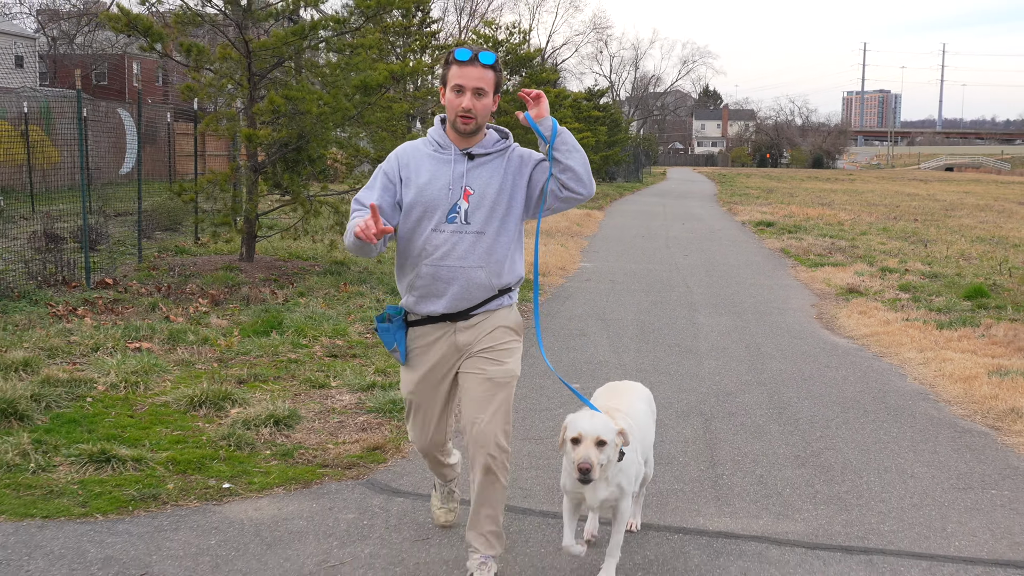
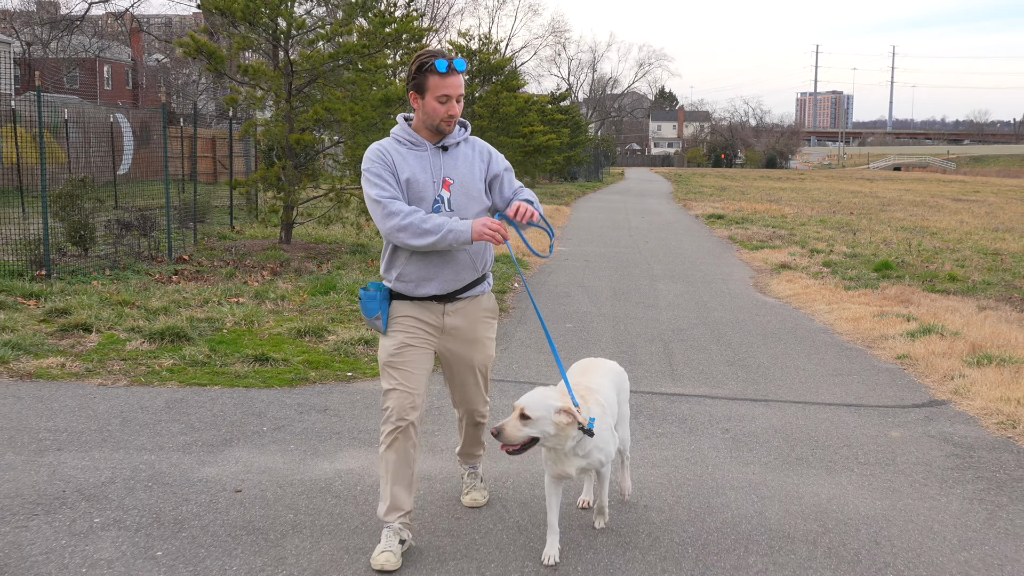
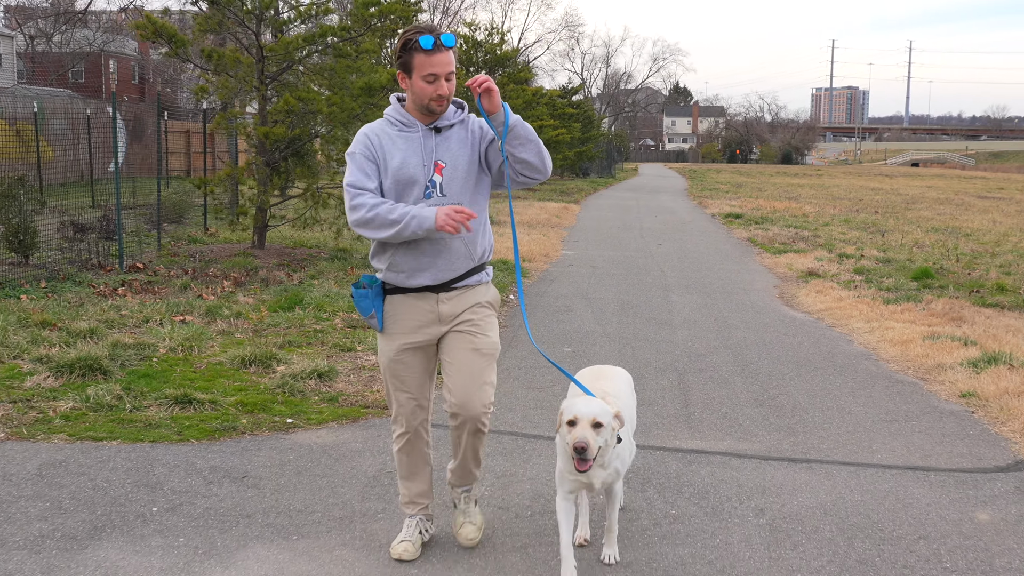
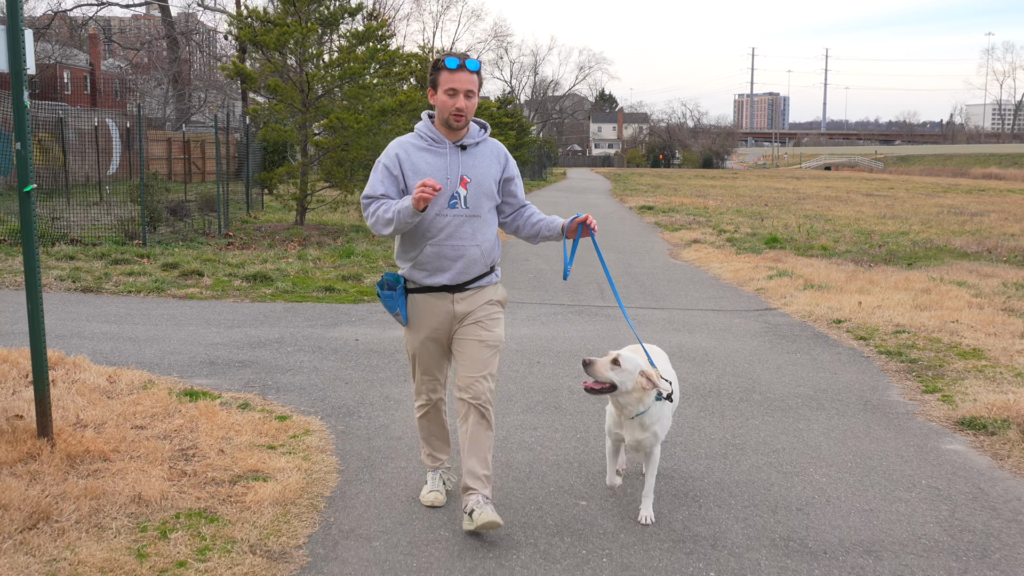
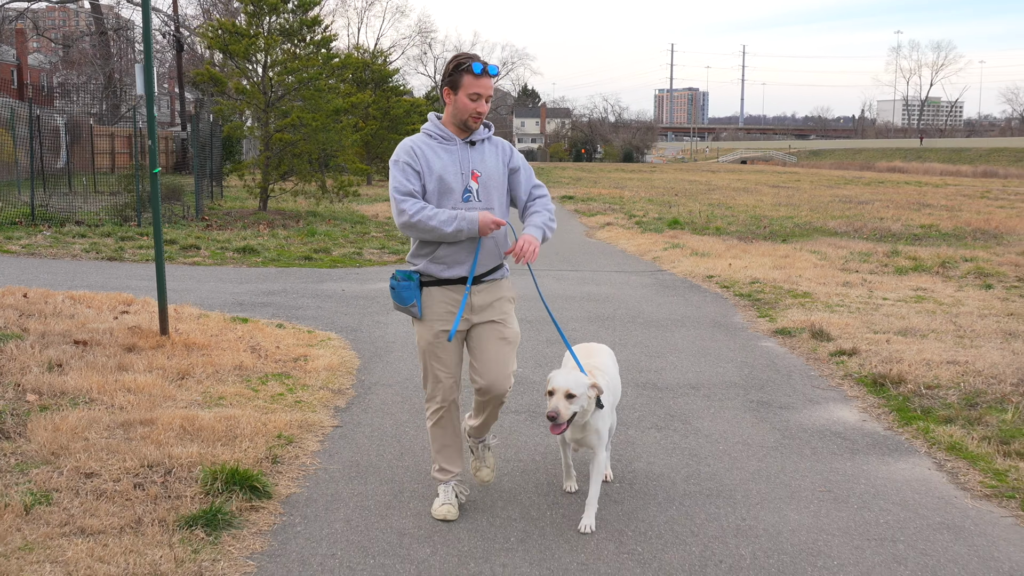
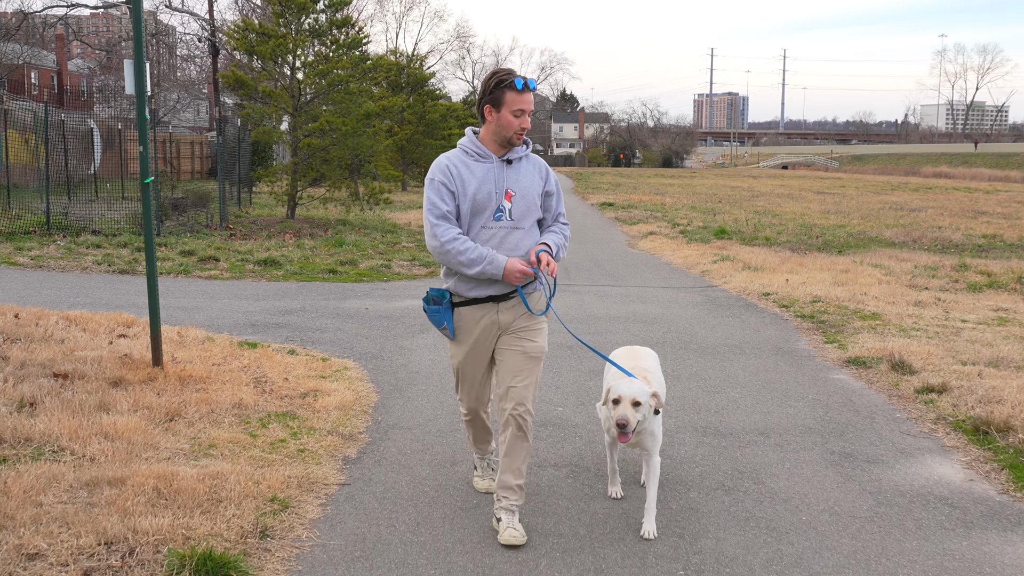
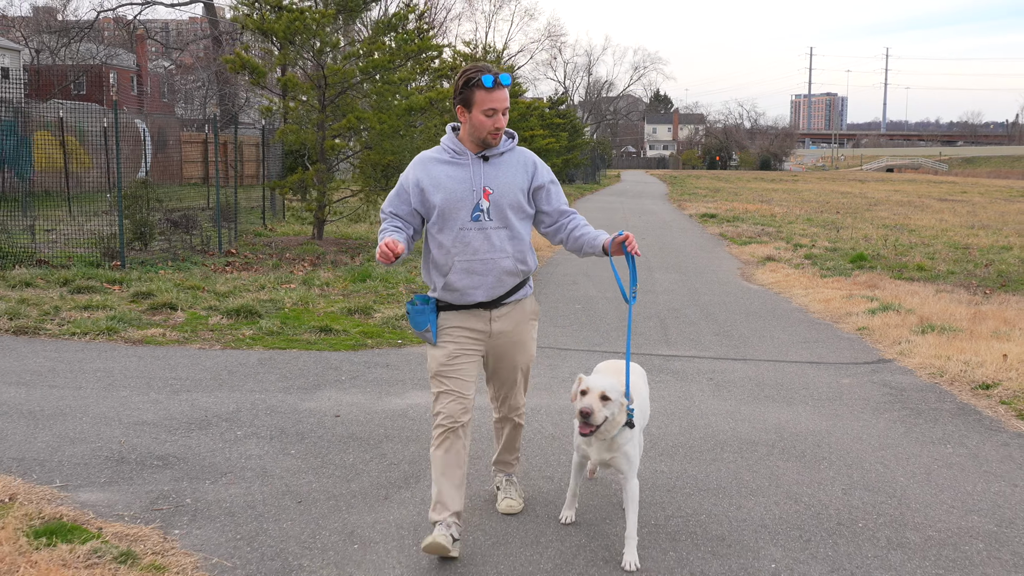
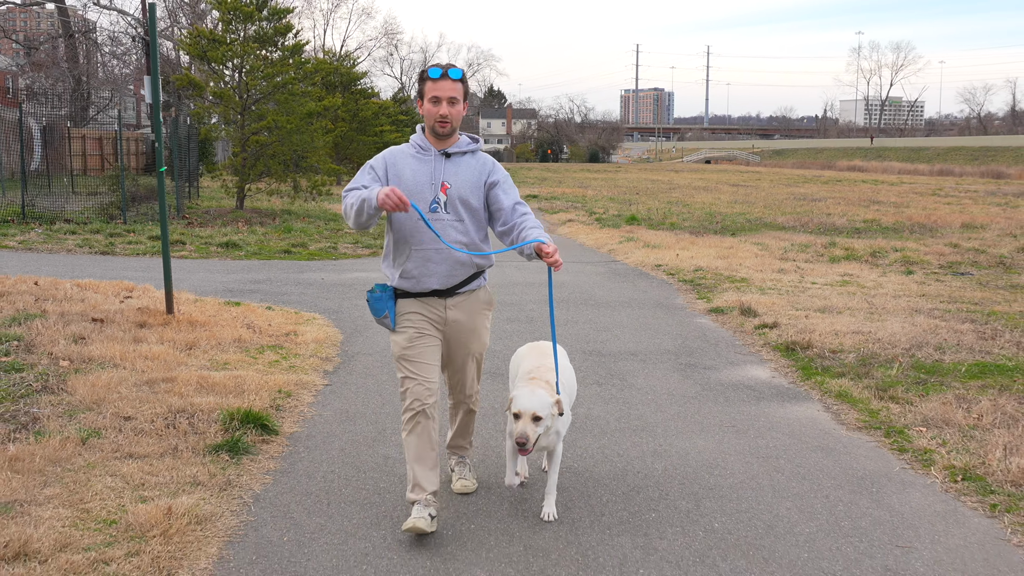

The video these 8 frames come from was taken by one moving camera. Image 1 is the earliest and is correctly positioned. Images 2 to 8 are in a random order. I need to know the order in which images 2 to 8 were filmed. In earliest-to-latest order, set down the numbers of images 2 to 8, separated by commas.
3, 2, 7, 4, 6, 5, 8
